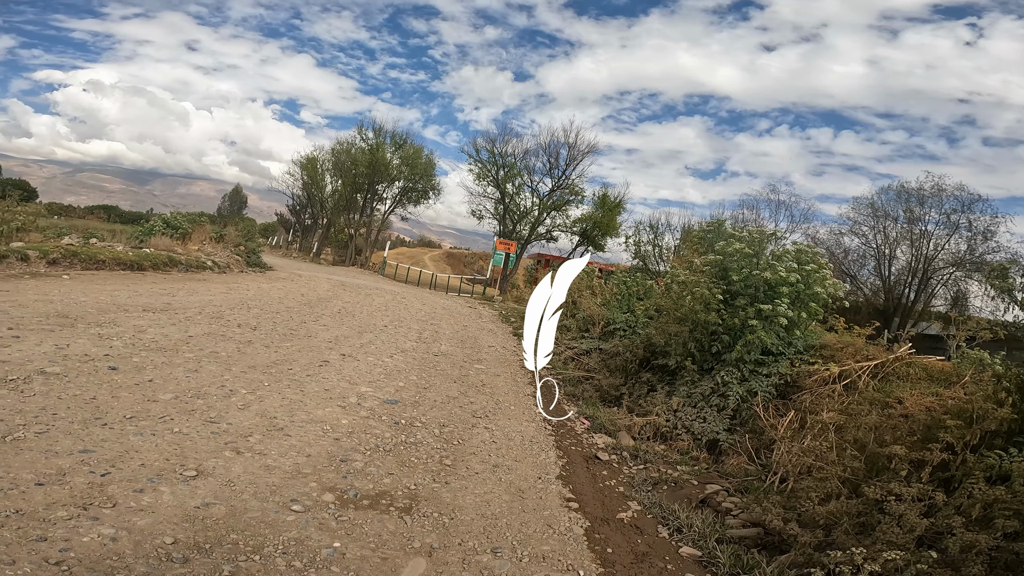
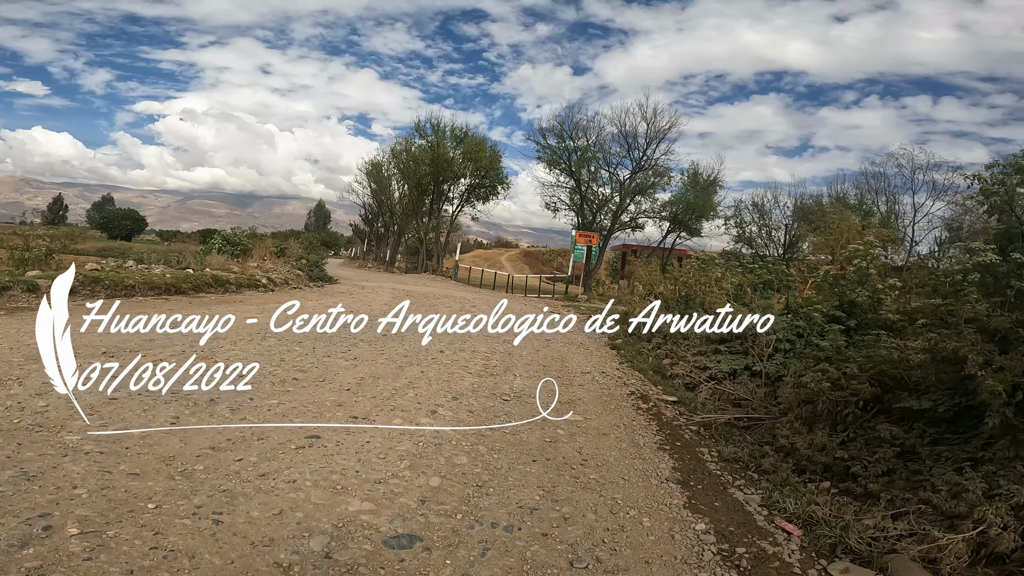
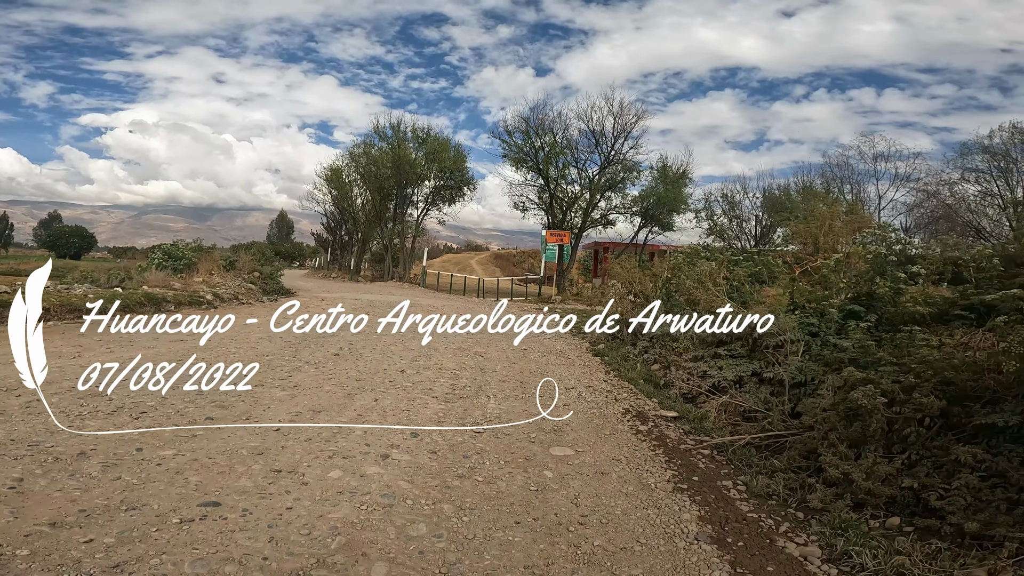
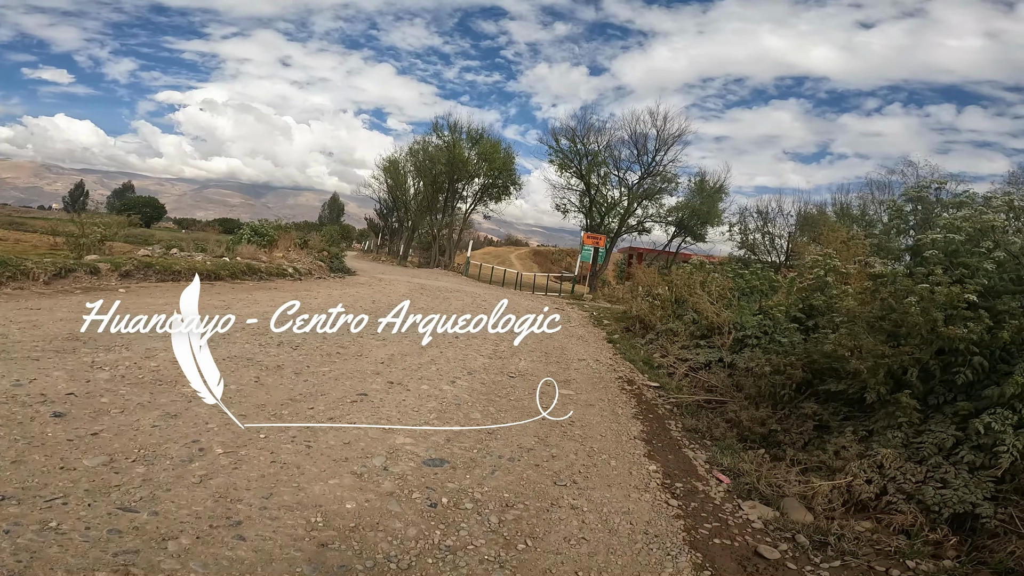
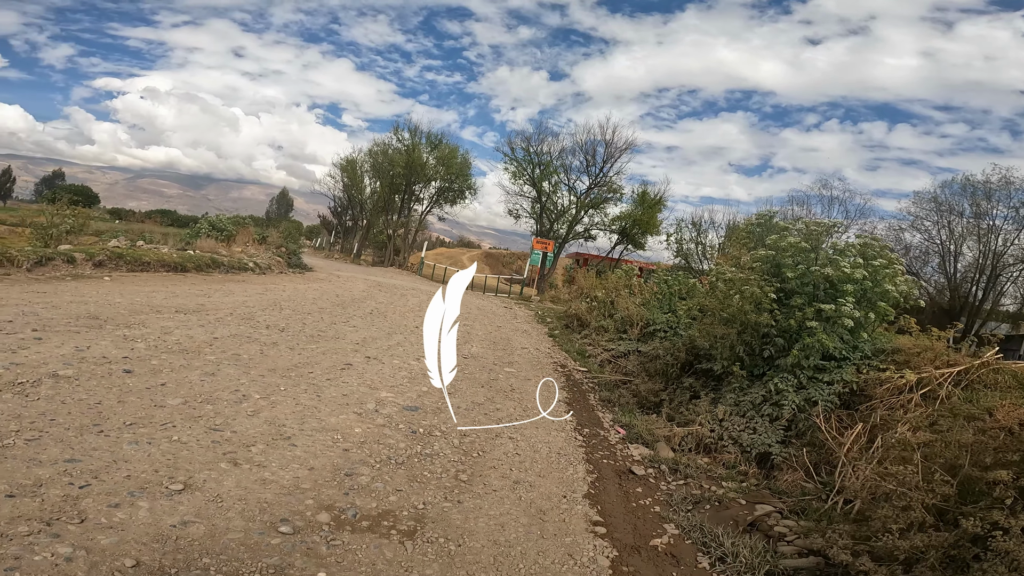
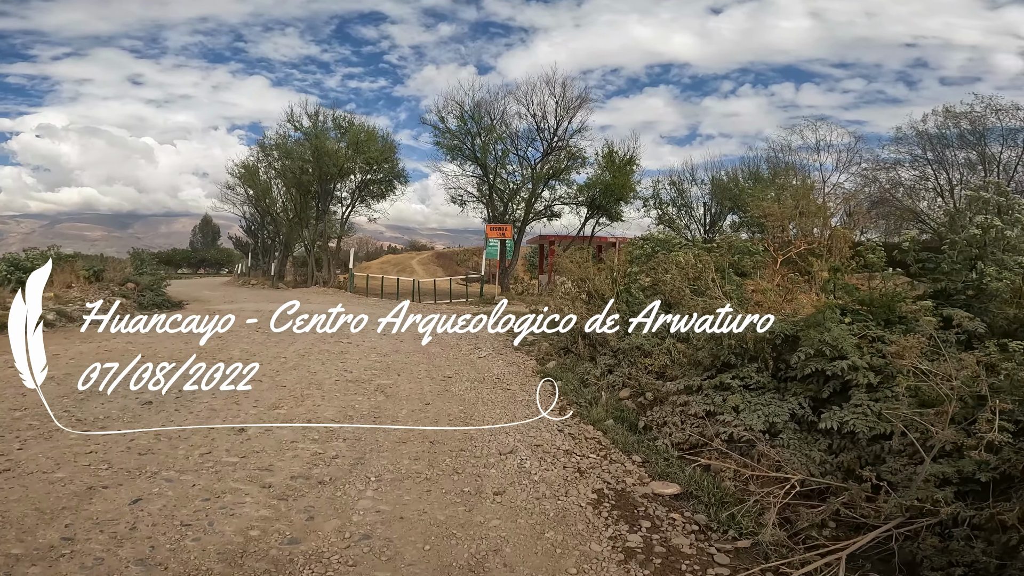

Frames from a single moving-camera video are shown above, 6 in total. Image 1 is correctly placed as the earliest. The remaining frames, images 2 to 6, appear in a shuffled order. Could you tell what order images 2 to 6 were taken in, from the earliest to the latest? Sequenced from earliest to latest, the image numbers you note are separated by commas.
5, 4, 2, 3, 6
